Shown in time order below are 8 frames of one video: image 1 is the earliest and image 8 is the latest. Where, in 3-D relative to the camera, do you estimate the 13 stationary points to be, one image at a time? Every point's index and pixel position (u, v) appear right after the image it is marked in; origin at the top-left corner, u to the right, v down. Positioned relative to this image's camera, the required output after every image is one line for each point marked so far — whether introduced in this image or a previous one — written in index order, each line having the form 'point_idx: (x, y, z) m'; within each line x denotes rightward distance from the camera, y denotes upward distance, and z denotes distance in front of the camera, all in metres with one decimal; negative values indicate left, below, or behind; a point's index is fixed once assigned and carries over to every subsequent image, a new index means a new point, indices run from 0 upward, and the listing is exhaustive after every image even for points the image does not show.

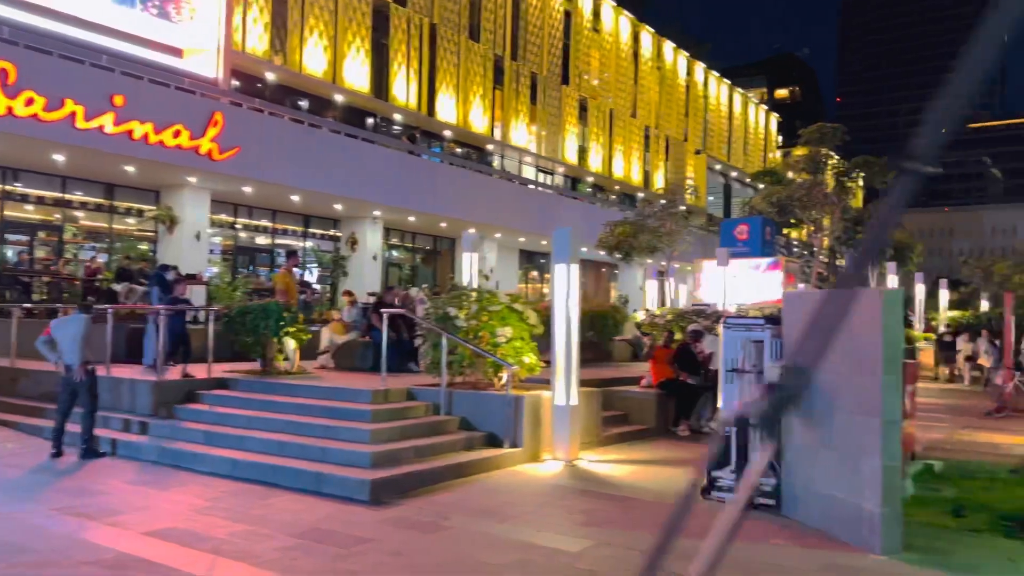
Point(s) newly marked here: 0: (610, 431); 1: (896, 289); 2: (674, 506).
0: (+1.5, -2.2, +12.8) m
1: (+3.3, 0.0, +7.1) m
2: (+1.7, -2.3, +8.7) m
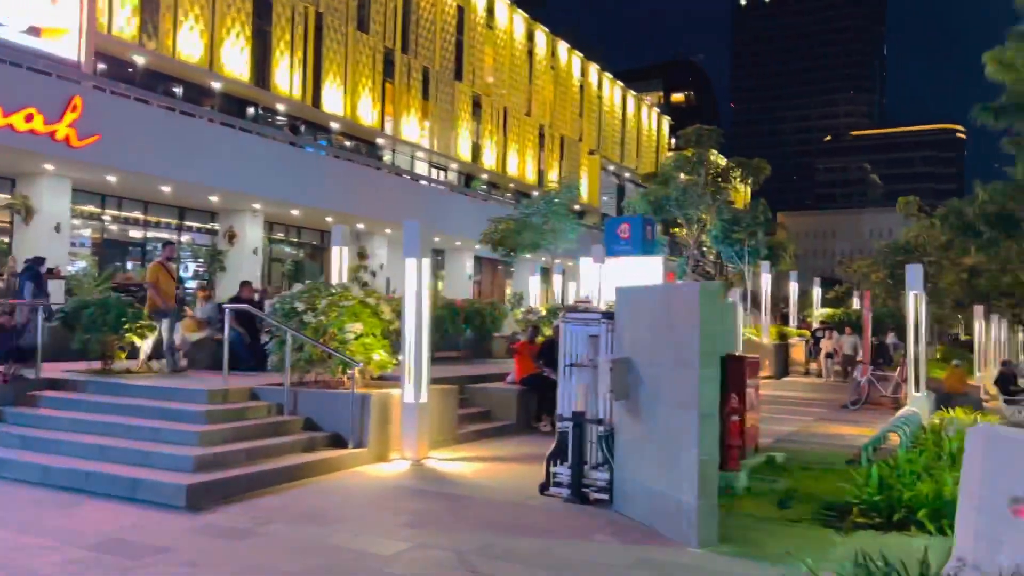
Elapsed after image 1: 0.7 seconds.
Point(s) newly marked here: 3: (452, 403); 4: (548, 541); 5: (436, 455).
0: (-0.7, -2.2, +12.7) m
1: (+1.7, 0.0, +7.2) m
2: (0.0, -2.3, +8.6) m
3: (-0.8, -1.7, +11.8) m
4: (+0.3, -2.2, +7.2) m
5: (-1.0, -2.2, +11.0) m
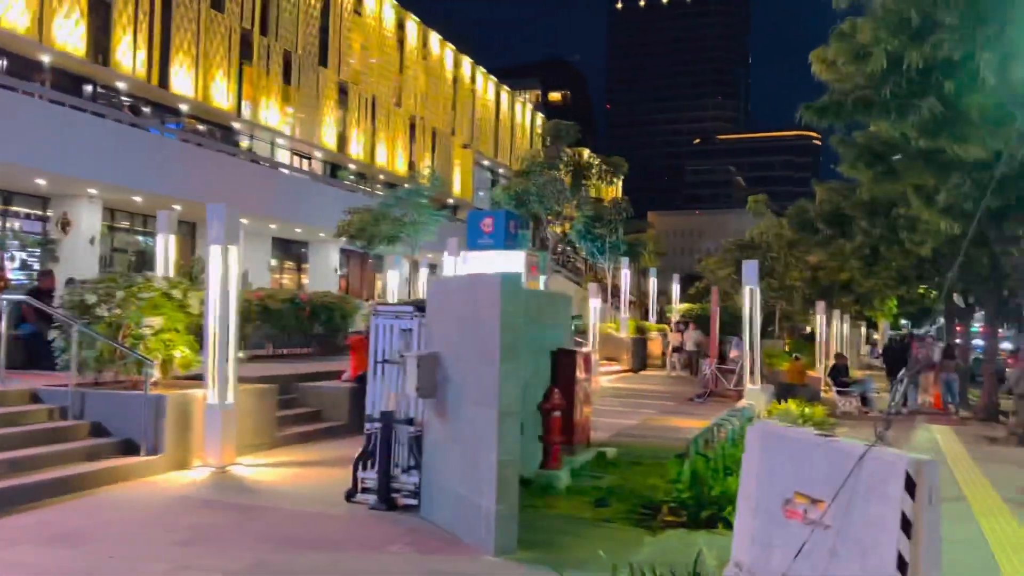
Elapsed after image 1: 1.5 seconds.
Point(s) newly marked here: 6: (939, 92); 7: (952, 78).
0: (-3.2, -2.0, +11.8) m
1: (0.0, +0.1, +6.8) m
2: (-2.0, -2.2, +7.9) m
3: (-3.2, -1.5, +11.0) m
4: (-1.4, -2.1, +6.5) m
5: (-3.3, -2.1, +10.2) m
6: (+5.6, +2.6, +10.8) m
7: (+5.6, +2.7, +10.5) m
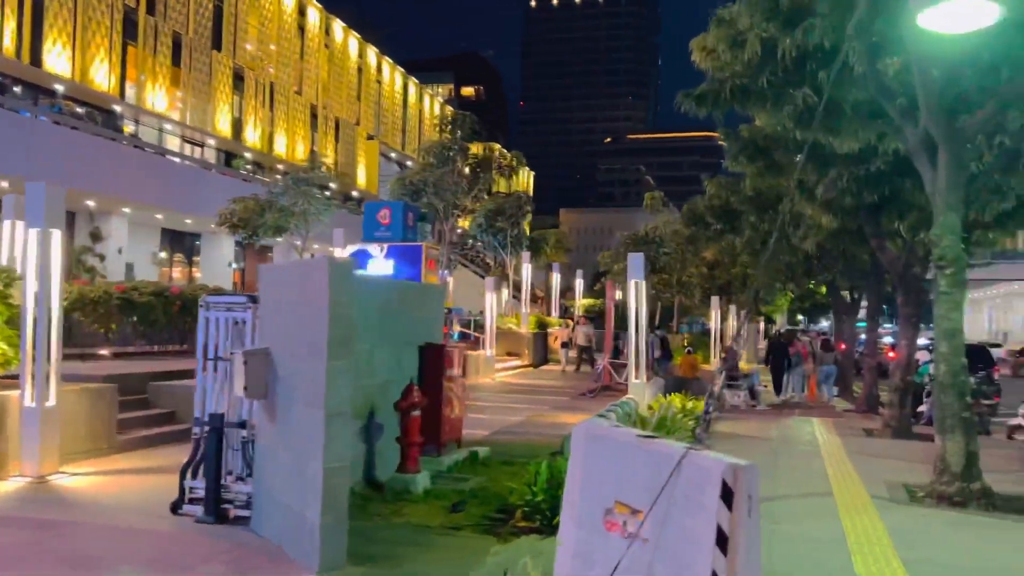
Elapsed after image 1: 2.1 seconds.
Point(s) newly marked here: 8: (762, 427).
0: (-5.0, -1.9, +10.8) m
1: (-1.2, +0.2, +6.1) m
2: (-3.3, -2.0, +7.0) m
3: (-4.9, -1.4, +10.0) m
4: (-2.6, -2.0, +5.7) m
5: (-4.9, -2.0, +9.2) m
6: (+3.9, +2.7, +10.7) m
7: (+4.0, +2.8, +10.4) m
8: (+4.7, -2.6, +15.3) m
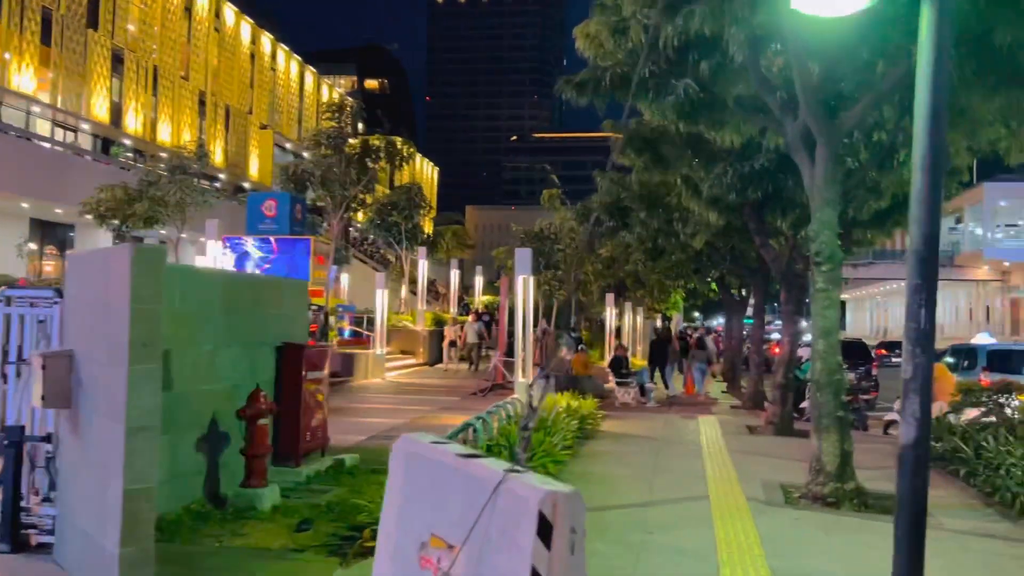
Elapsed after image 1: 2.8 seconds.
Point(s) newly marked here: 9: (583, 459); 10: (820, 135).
0: (-6.5, -1.8, +9.5) m
1: (-2.3, +0.3, +5.3) m
2: (-4.5, -2.0, +6.0) m
3: (-6.4, -1.3, +8.7) m
4: (-3.6, -2.0, +4.8) m
5: (-6.3, -1.9, +7.9) m
6: (+2.3, +2.7, +10.4) m
7: (+2.4, +2.8, +10.1) m
8: (+2.5, -2.5, +15.1) m
9: (+0.9, -2.3, +11.0) m
10: (+3.5, +1.7, +9.3) m
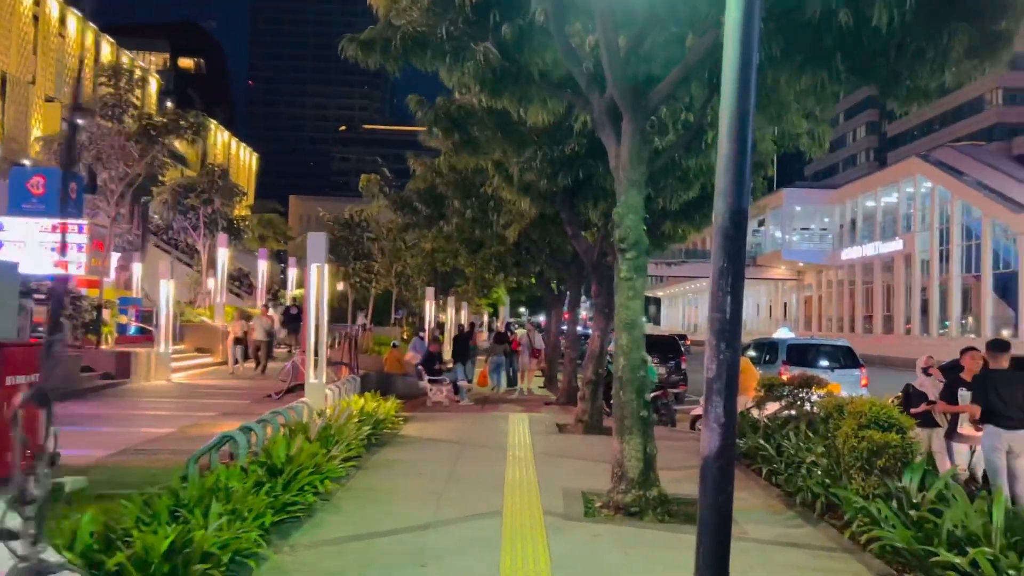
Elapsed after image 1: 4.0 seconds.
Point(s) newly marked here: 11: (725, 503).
0: (-8.7, -1.6, +6.7) m
1: (-3.7, +0.4, +3.4) m
2: (-6.0, -1.8, +3.6) m
3: (-8.4, -1.1, +5.9) m
4: (-4.9, -1.8, +2.6) m
5: (-8.1, -1.7, +5.2) m
6: (-0.2, +2.8, +9.4) m
7: (0.0, +2.9, +9.1) m
8: (-1.0, -2.3, +14.0) m
9: (-1.7, -2.2, +9.6) m
10: (+1.2, +1.9, +8.6) m
11: (+1.3, -1.3, +4.9) m
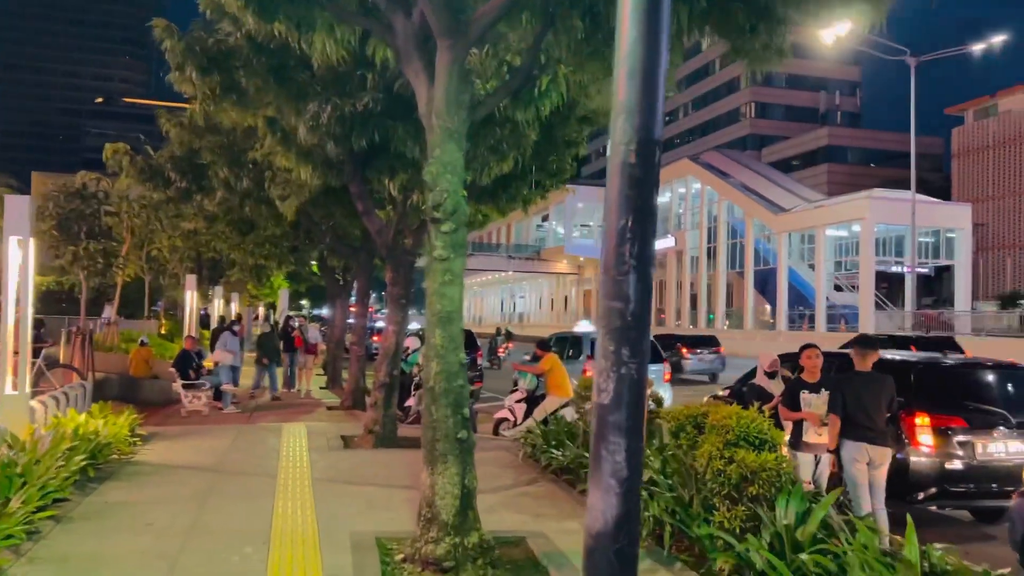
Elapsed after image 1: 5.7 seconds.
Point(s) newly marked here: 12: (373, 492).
0: (-9.7, -1.4, +2.2) m
1: (-3.9, +0.5, +0.3) m
2: (-6.3, -1.7, 0.0) m
3: (-9.1, -0.9, +1.5) m
4: (-5.0, -1.7, -0.7) m
5: (-8.7, -1.5, +0.9) m
6: (-2.1, +3.0, +6.9) m
7: (-1.8, +3.1, +6.7) m
8: (-4.1, -2.1, +11.3) m
9: (-3.7, -2.0, +6.9) m
10: (-0.6, +2.0, +6.5) m
11: (+0.4, -1.2, +3.0) m
12: (-1.5, -2.1, +8.6) m
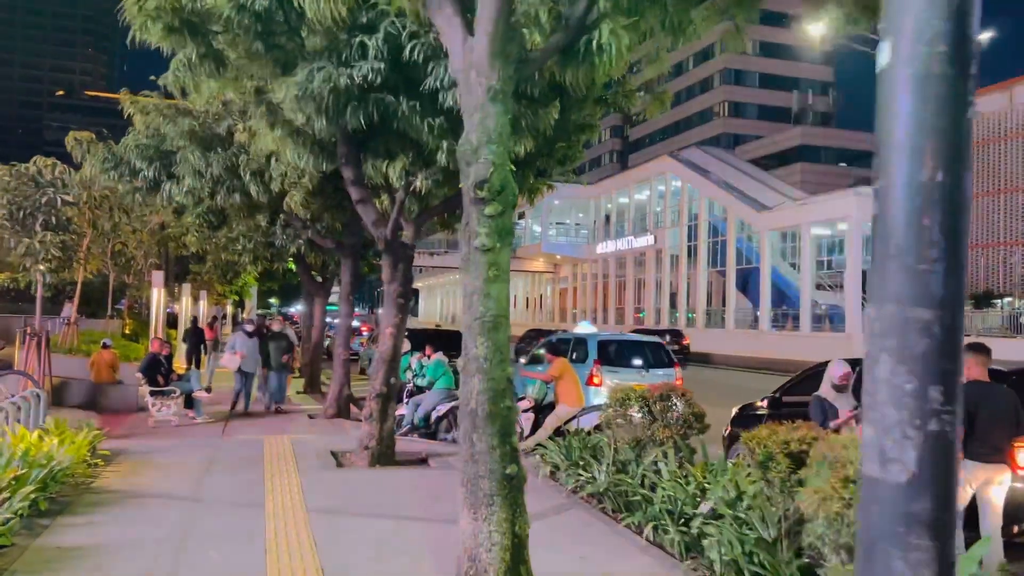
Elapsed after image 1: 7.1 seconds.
0: (-9.1, -1.4, +0.6) m
1: (-3.3, +0.5, -1.1) m
2: (-5.6, -1.7, -1.5) m
3: (-8.6, -0.9, -0.1) m
4: (-4.3, -1.7, -2.2) m
5: (-8.1, -1.5, -0.7) m
6: (-1.7, +3.0, +5.6) m
7: (-1.5, +3.1, +5.4) m
8: (-3.9, -2.1, +9.9) m
9: (-3.3, -2.0, +5.5) m
10: (-0.2, +2.0, +5.2) m
11: (+0.9, -1.2, +1.8) m
12: (-1.2, -2.1, +7.3) m
